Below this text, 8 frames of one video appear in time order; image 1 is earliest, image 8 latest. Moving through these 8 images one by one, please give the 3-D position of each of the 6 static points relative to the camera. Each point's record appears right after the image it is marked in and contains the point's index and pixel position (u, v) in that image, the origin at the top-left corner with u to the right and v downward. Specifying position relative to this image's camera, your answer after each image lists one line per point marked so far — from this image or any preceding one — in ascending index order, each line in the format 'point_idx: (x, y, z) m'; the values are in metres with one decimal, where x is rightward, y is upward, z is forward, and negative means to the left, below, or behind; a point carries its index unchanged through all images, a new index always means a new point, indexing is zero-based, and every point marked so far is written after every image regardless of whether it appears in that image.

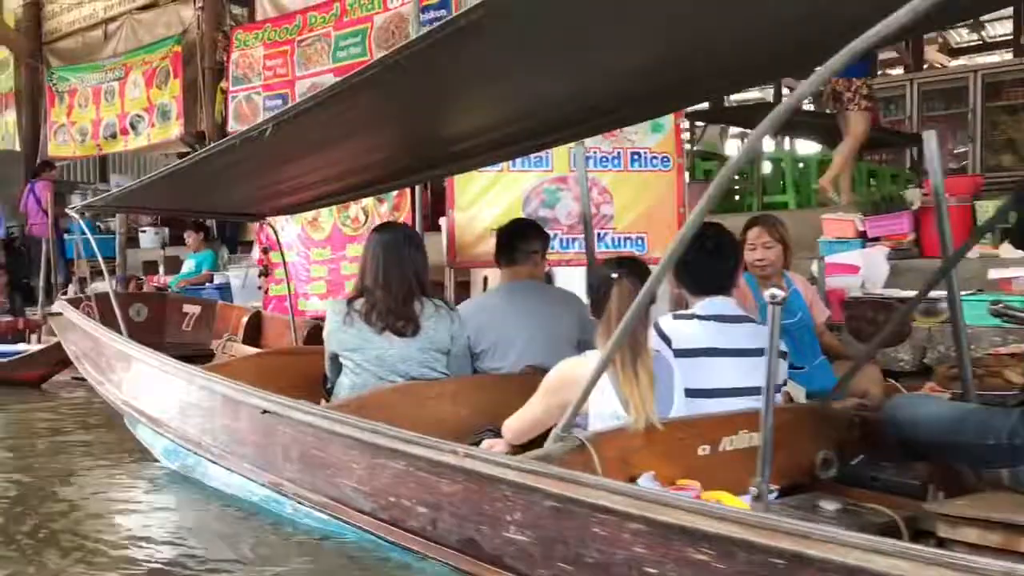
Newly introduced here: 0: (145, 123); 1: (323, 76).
0: (-3.5, +1.5, +9.3) m
1: (-1.4, +1.6, +7.4) m
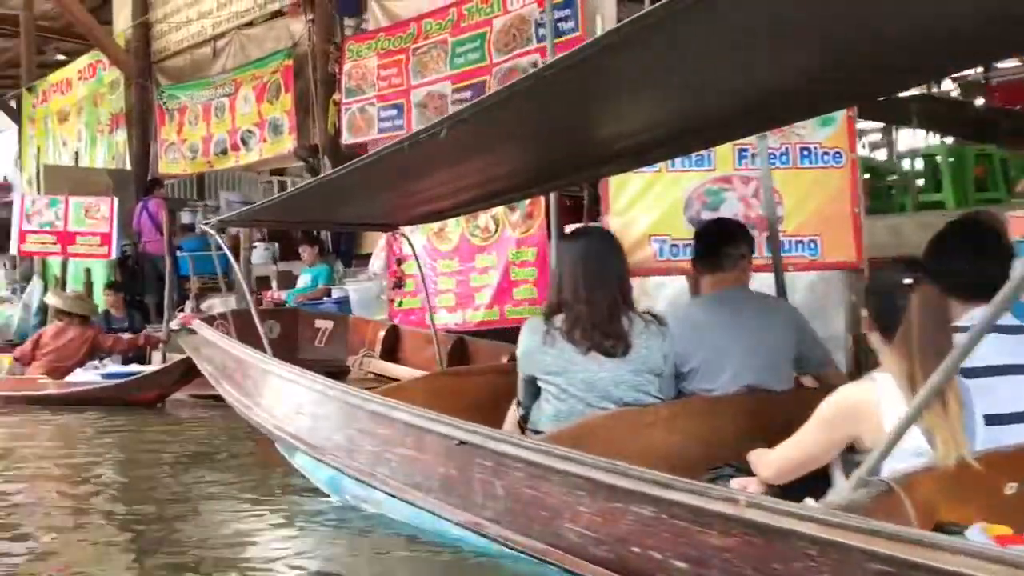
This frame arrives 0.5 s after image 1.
0: (-2.4, +1.4, +9.2) m
1: (-0.5, +1.5, +7.2) m
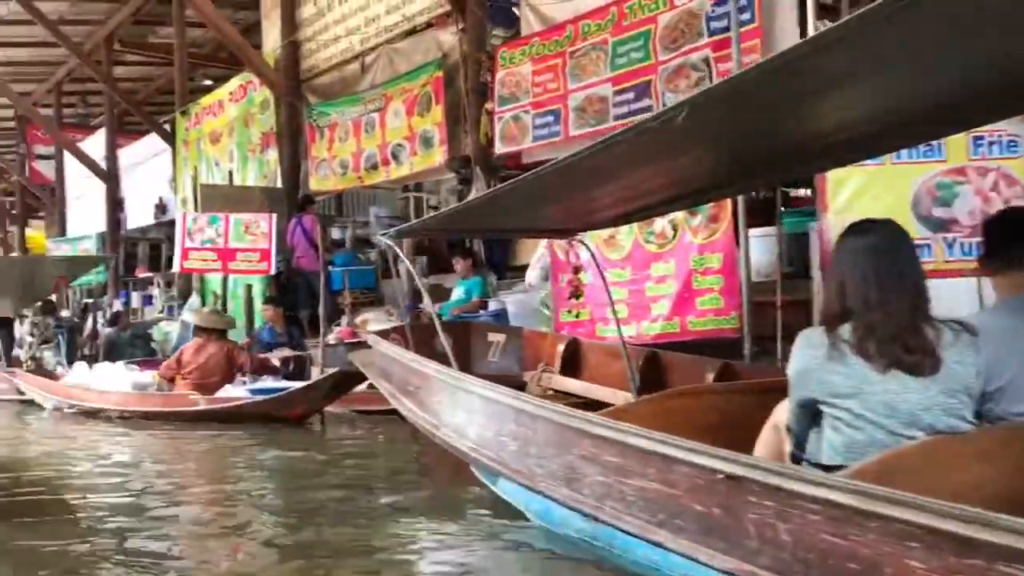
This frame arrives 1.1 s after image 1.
0: (-1.0, +1.3, +9.1) m
1: (+0.6, +1.4, +6.9) m
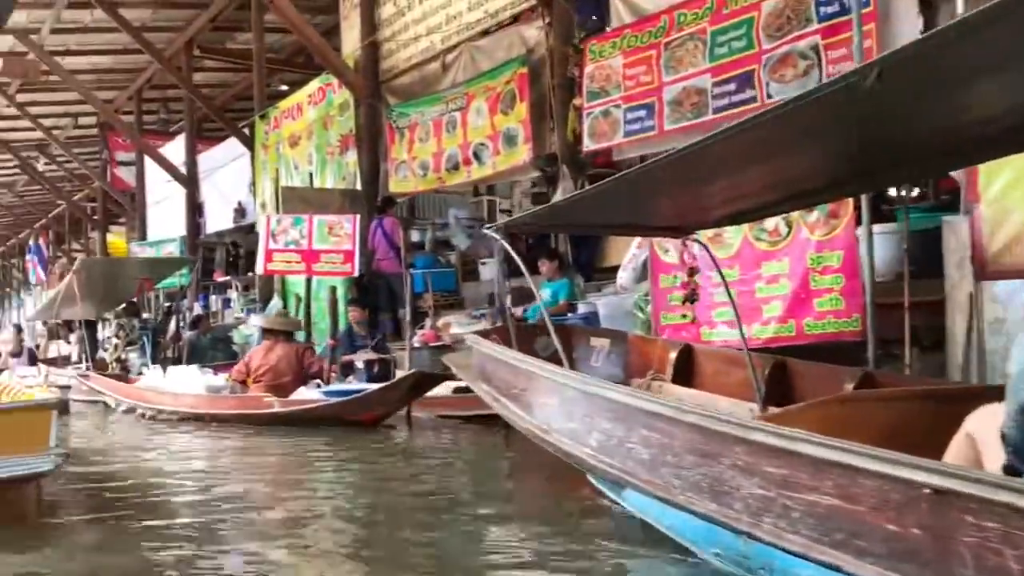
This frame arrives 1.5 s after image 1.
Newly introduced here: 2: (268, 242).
0: (-0.2, +1.2, +8.9) m
1: (+1.3, +1.4, +6.6) m
2: (-2.1, +0.4, +8.2) m
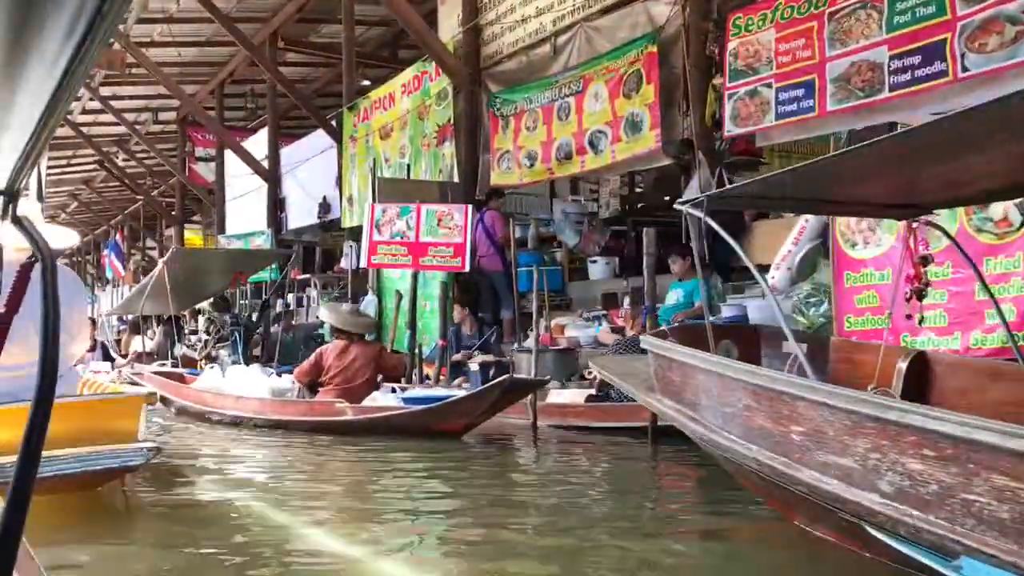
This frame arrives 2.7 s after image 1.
0: (+0.8, +1.2, +8.2) m
1: (+2.1, +1.4, +5.8) m
2: (-1.1, +0.4, +7.6) m
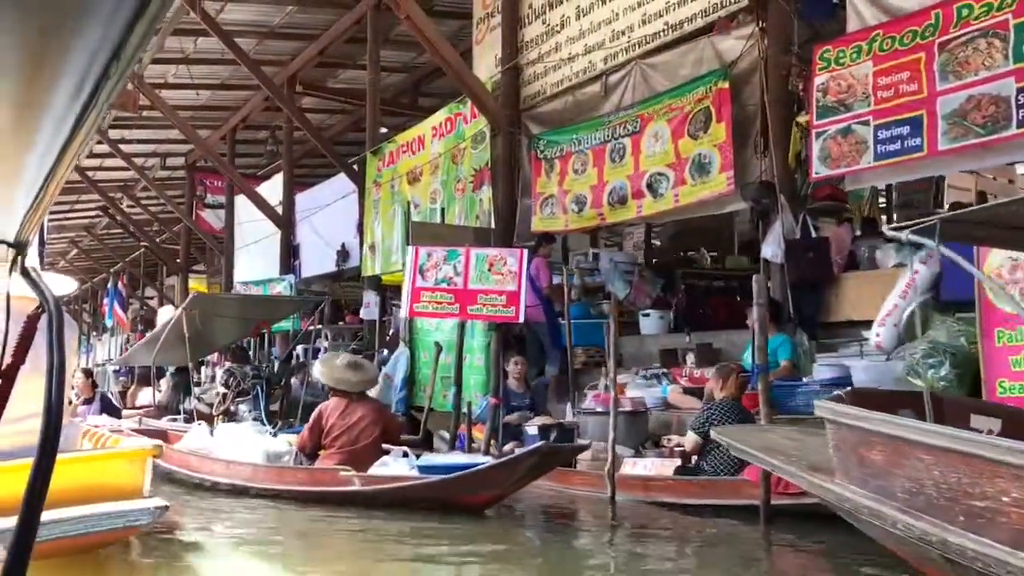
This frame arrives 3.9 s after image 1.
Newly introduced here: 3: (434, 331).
0: (+1.2, +0.8, +7.6) m
1: (+2.6, +1.1, +5.2) m
2: (-0.7, +0.1, +6.9) m
3: (-0.7, -0.4, +8.6) m
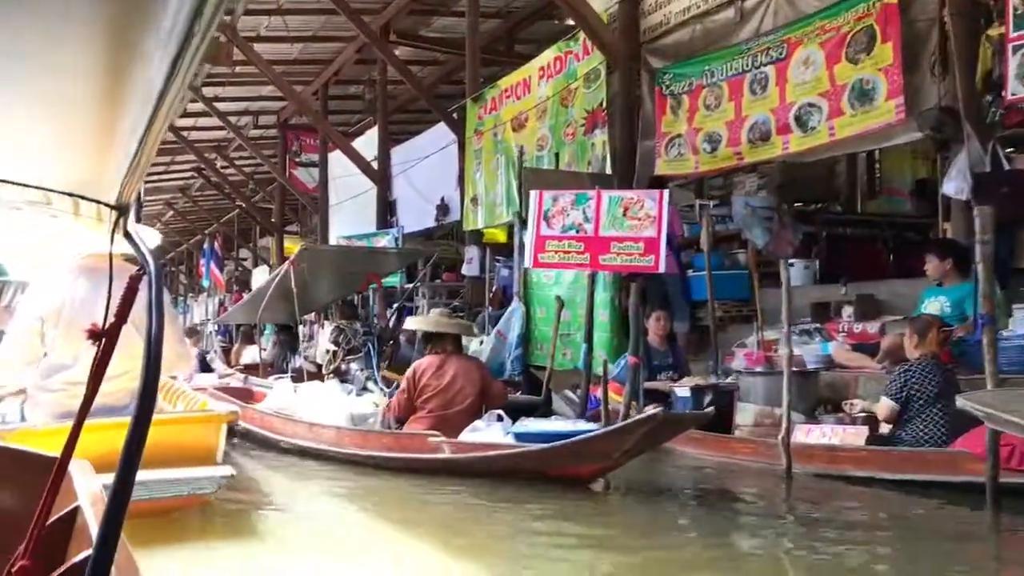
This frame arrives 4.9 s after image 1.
0: (+2.1, +1.2, +6.7) m
1: (+3.3, +1.4, +4.2) m
2: (+0.2, +0.4, +6.2) m
3: (+0.3, 0.0, +8.0) m
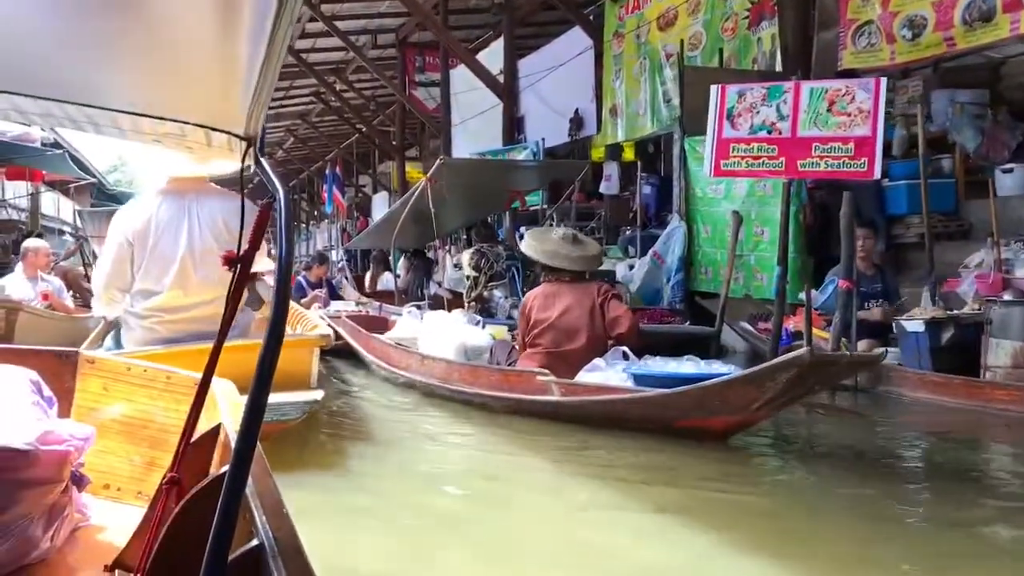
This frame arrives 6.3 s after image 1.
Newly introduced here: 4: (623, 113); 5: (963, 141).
0: (+3.1, +1.7, +5.5) m
1: (+4.0, +1.7, +2.9) m
2: (+1.1, +0.9, +5.3) m
3: (+1.5, +0.6, +7.0) m
4: (+1.2, +1.9, +10.9) m
5: (+3.0, +1.0, +6.5) m
